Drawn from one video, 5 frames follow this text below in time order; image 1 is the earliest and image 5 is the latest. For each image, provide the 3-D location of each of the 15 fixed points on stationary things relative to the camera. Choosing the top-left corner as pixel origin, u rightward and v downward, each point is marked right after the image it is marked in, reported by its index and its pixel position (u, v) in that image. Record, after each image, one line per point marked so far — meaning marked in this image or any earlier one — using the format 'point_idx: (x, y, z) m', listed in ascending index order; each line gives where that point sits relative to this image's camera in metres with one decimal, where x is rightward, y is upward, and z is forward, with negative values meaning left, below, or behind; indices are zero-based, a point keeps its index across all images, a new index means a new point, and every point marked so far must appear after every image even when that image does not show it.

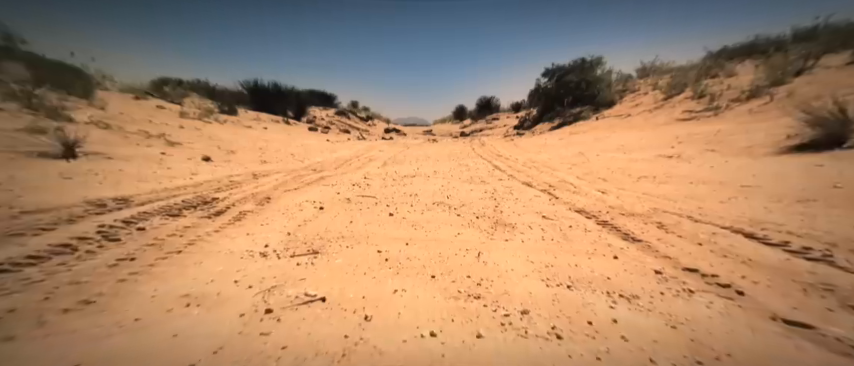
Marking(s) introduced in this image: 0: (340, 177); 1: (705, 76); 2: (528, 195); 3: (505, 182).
0: (-2.2, +0.1, +6.4) m
1: (+15.0, +5.8, +14.7) m
2: (+1.8, -0.2, +4.9) m
3: (+1.9, -0.1, +6.8) m
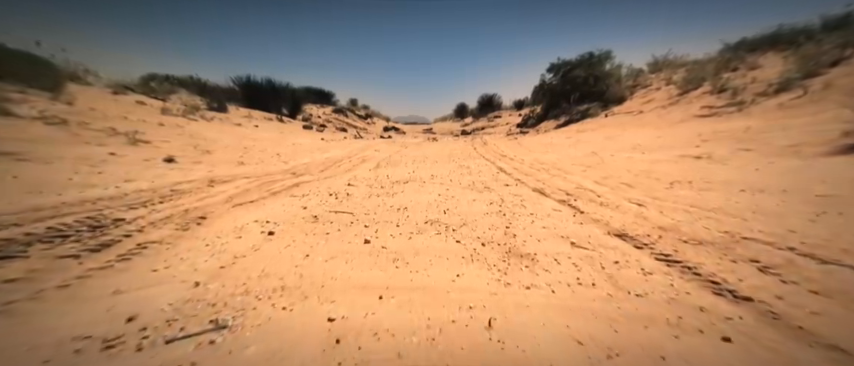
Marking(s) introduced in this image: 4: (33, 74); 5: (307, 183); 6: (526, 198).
0: (-2.3, 0.0, +5.5) m
1: (+14.9, +5.7, +13.7) m
2: (+1.7, -0.4, +3.9) m
3: (+1.9, -0.2, +5.9) m
4: (-14.5, +4.0, +10.0) m
5: (-2.5, 0.0, +5.6) m
6: (+1.7, -0.3, +4.8) m
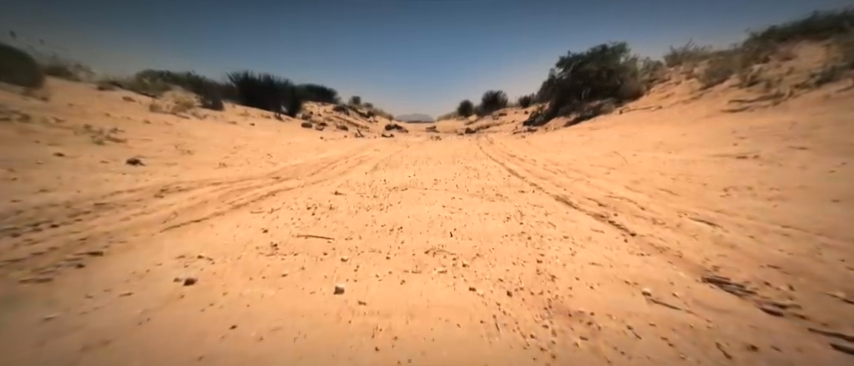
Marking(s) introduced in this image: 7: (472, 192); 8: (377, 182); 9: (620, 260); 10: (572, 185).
0: (-2.2, -0.2, +4.6) m
1: (+15.0, +5.6, +12.6) m
2: (+1.7, -0.5, +3.0) m
3: (+1.9, -0.3, +5.0) m
4: (-14.4, +3.9, +9.3) m
5: (-2.5, -0.1, +4.7) m
6: (+1.8, -0.4, +3.9) m
7: (+1.0, -0.2, +5.8) m
8: (-1.2, 0.0, +6.3) m
9: (+1.6, -0.6, +2.2) m
10: (+3.2, -0.1, +6.0) m
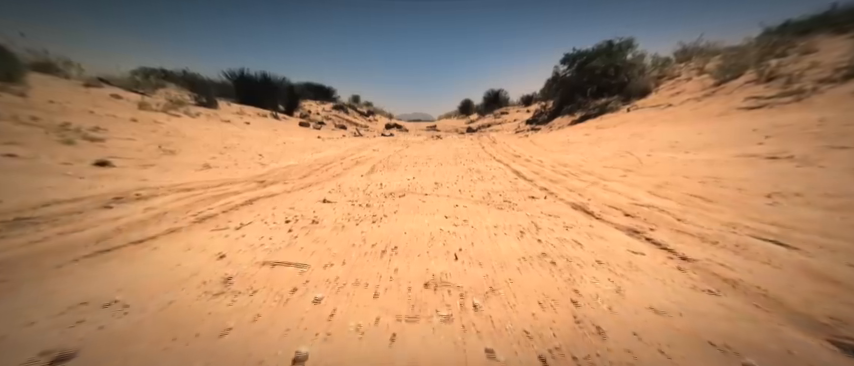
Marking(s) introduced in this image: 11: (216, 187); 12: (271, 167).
0: (-2.2, -0.2, +4.1) m
1: (+15.0, +5.6, +12.0) m
2: (+1.7, -0.6, +2.5) m
3: (+1.9, -0.4, +4.4) m
4: (-14.4, +3.8, +8.7) m
5: (-2.5, -0.2, +4.2) m
6: (+1.8, -0.5, +3.4) m
7: (+1.0, -0.3, +5.2) m
8: (-1.2, -0.1, +5.8) m
9: (+1.6, -0.7, +1.7) m
10: (+3.2, -0.1, +5.5) m
11: (-3.5, -0.1, +4.5) m
12: (-4.6, +0.5, +8.0) m
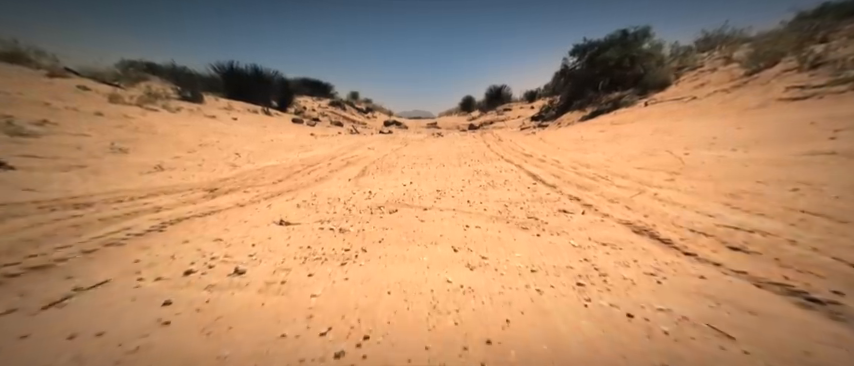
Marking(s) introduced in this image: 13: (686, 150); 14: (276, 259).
0: (-2.2, -0.4, +2.8) m
1: (+15.0, +5.5, +10.7) m
2: (+1.7, -0.7, +1.2) m
3: (+1.9, -0.5, +3.2) m
4: (-14.4, +3.7, +7.5) m
5: (-2.5, -0.4, +2.9) m
6: (+1.8, -0.6, +2.1) m
7: (+1.0, -0.4, +4.0) m
8: (-1.2, -0.2, +4.5) m
9: (+1.6, -0.9, +0.4) m
10: (+3.2, -0.3, +4.2) m
11: (-3.5, -0.2, +3.3) m
12: (-4.6, +0.4, +6.8) m
13: (+7.4, +1.0, +7.7) m
14: (-1.2, -0.6, +2.2) m
